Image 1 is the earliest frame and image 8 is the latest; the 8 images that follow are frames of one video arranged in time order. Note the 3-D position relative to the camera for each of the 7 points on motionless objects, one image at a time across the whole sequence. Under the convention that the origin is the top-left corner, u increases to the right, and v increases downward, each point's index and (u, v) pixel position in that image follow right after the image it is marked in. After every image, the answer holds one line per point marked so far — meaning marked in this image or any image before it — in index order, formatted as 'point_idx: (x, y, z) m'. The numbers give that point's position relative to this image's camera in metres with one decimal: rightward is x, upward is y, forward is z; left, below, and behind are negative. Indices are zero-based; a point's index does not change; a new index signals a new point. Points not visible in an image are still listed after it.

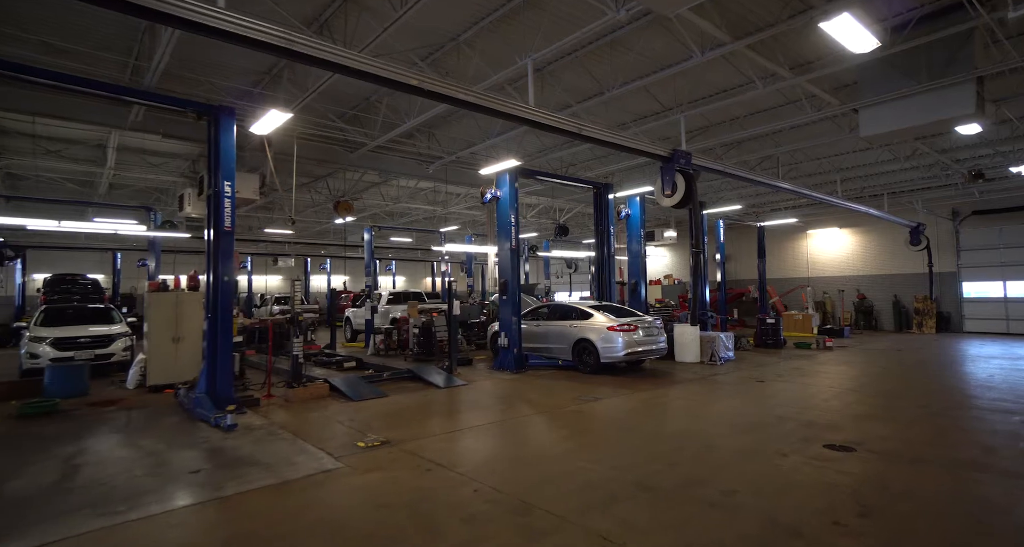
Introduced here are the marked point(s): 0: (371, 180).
0: (-4.1, +2.7, +15.9) m
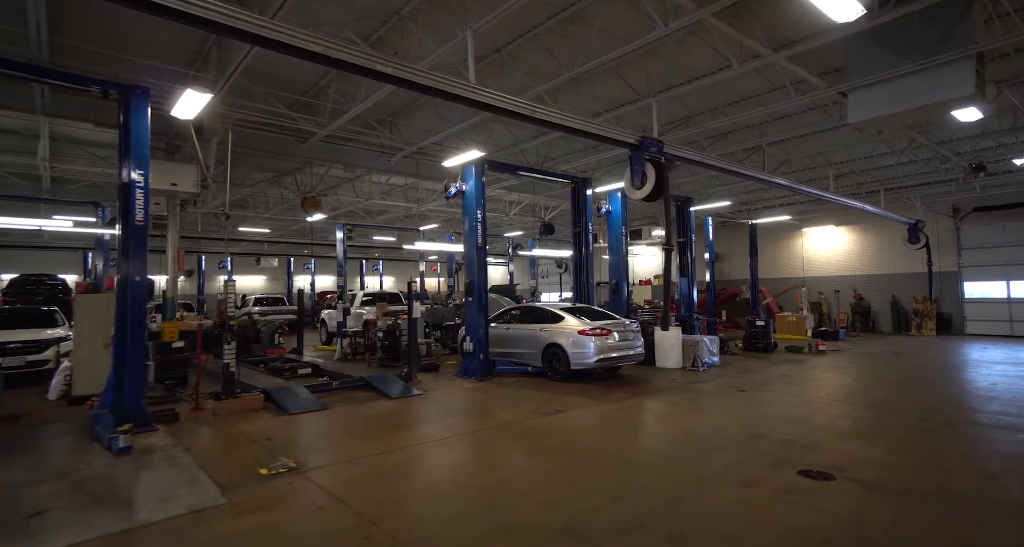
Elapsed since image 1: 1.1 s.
0: (-4.8, +2.7, +15.1) m
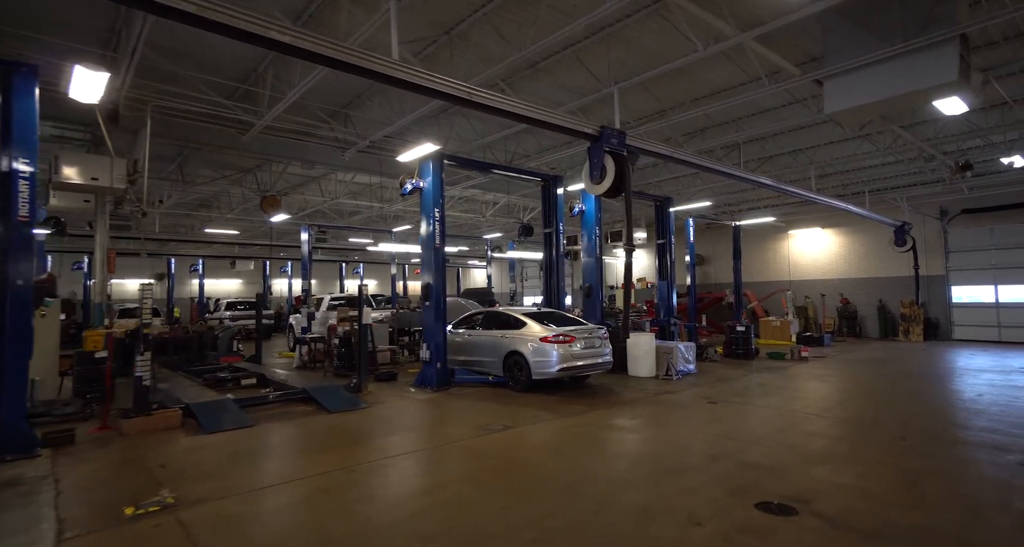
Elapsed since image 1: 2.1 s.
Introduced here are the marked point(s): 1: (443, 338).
0: (-5.5, +2.7, +14.4) m
1: (-1.3, -1.2, +10.1) m
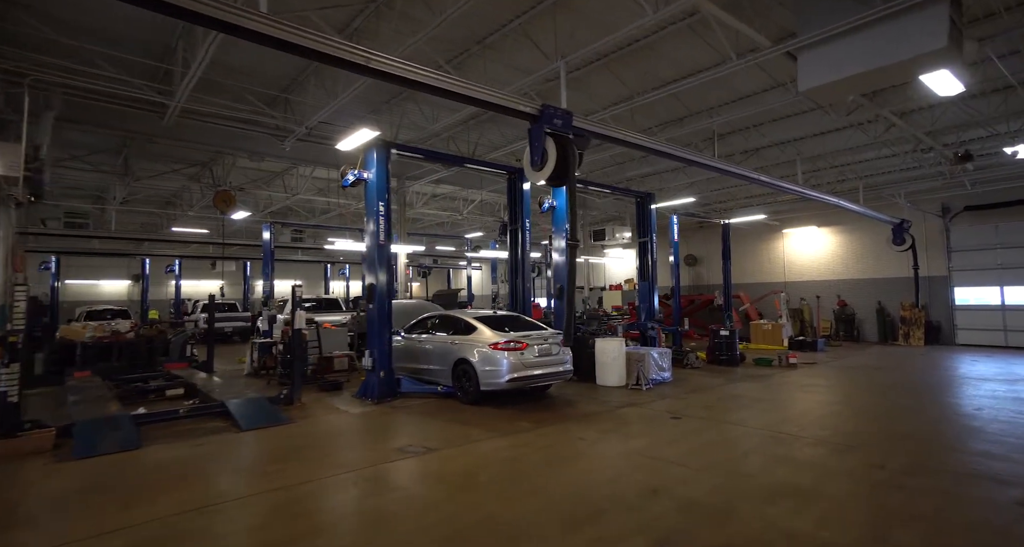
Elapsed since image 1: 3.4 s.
0: (-6.3, +2.7, +13.6) m
1: (-2.1, -1.2, +9.2) m
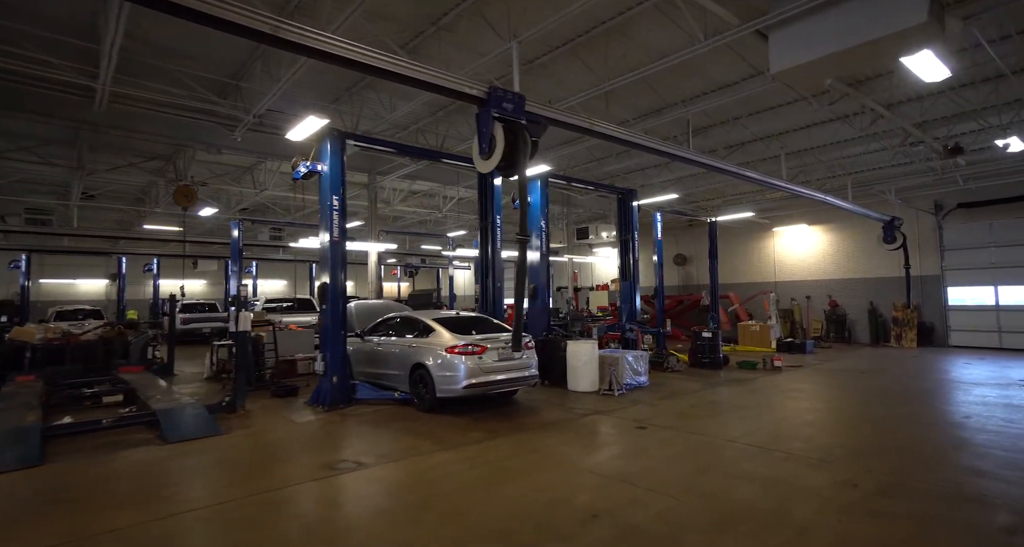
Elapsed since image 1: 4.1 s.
0: (-6.9, +2.7, +13.0) m
1: (-2.7, -1.2, +8.6) m
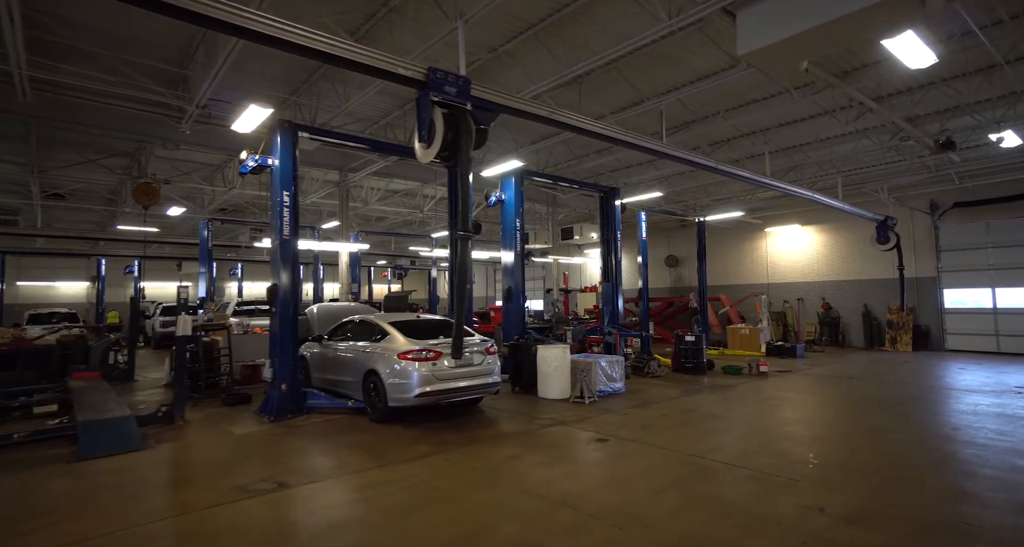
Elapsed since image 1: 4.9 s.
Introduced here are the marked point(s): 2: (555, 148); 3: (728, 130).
0: (-7.5, +2.7, +12.5) m
1: (-3.2, -1.2, +8.1) m
2: (+1.0, +2.9, +12.6) m
3: (+4.6, +3.0, +11.5) m
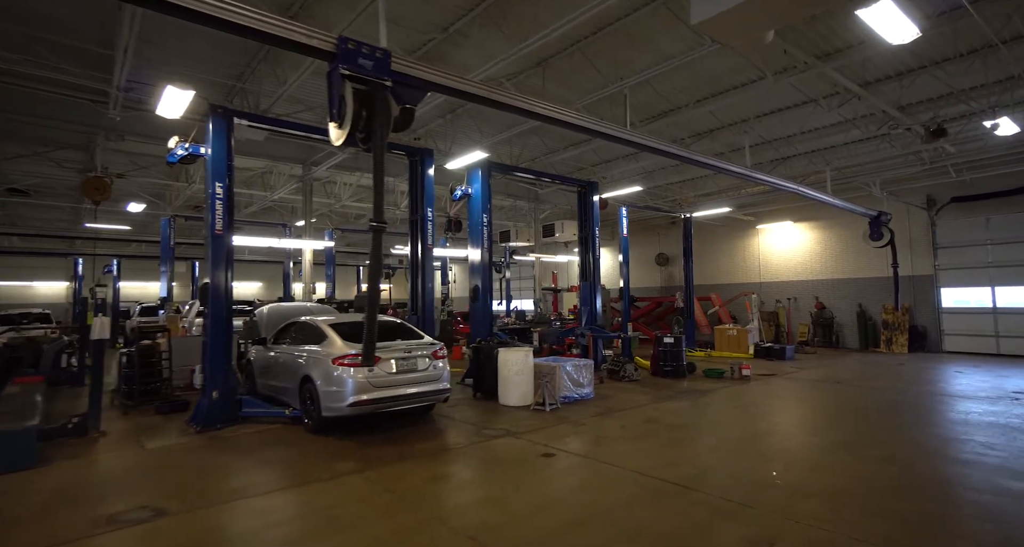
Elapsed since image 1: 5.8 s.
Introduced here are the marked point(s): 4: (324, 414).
0: (-8.1, +2.7, +11.9) m
1: (-3.9, -1.2, +7.5) m
2: (+0.3, +2.9, +12.0) m
3: (+3.9, +3.0, +10.9) m
4: (-2.3, -1.7, +6.7) m
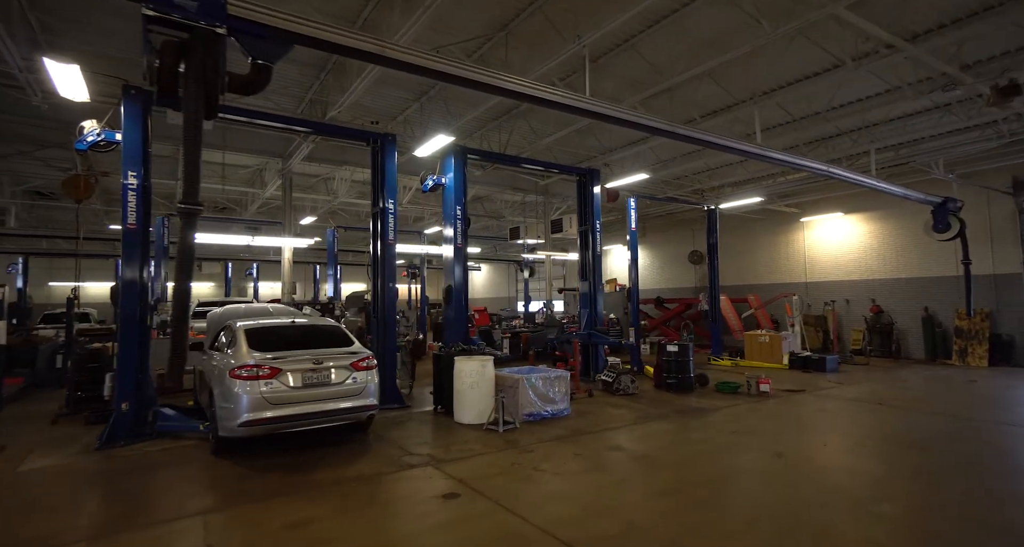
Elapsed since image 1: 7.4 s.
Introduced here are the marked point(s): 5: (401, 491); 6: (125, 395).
0: (-8.3, +2.7, +11.7) m
1: (-4.6, -1.1, +6.8) m
2: (+0.1, +2.9, +10.8) m
3: (+3.5, +3.1, +9.3) m
4: (-3.1, -1.7, +5.8) m
5: (-0.9, -2.0, +4.9) m
6: (-4.7, -1.5, +6.7) m
